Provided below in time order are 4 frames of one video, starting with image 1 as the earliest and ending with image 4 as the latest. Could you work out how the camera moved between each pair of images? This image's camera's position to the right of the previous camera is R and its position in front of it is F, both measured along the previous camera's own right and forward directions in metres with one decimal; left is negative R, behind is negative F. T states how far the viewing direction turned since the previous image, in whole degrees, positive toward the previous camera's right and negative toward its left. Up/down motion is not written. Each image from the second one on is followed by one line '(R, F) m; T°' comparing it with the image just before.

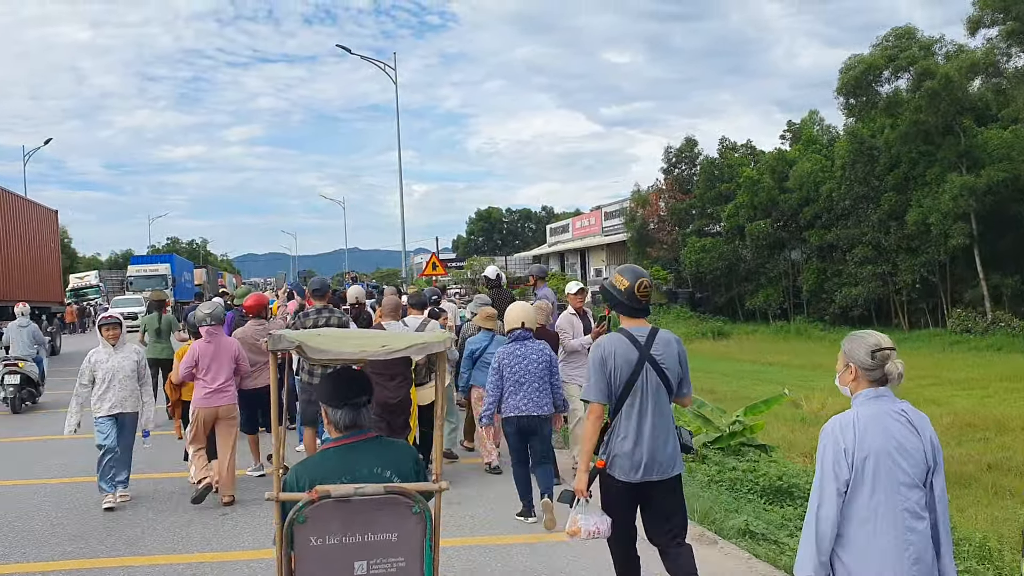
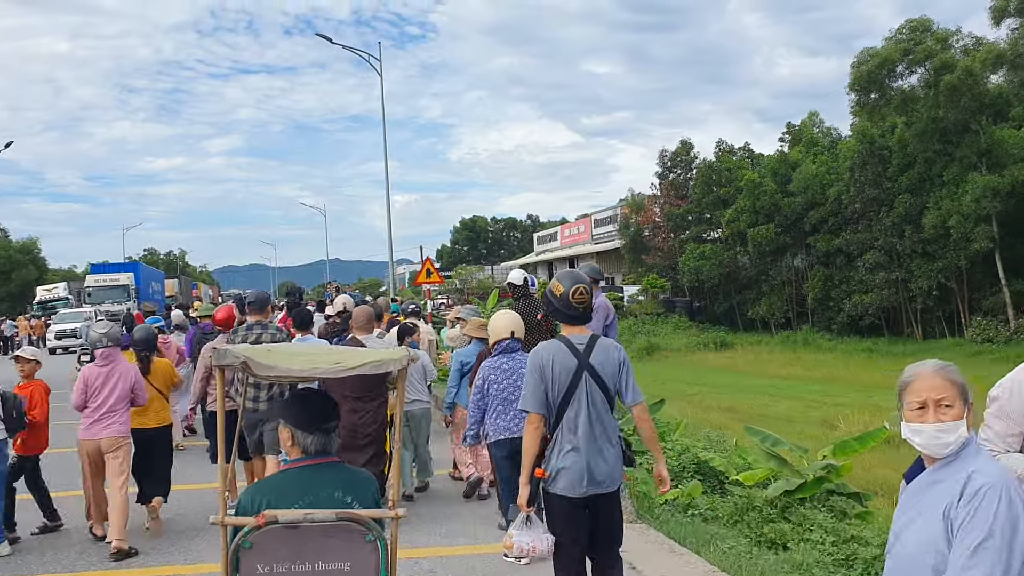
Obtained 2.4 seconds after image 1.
(-0.2, +1.2) m; +1°
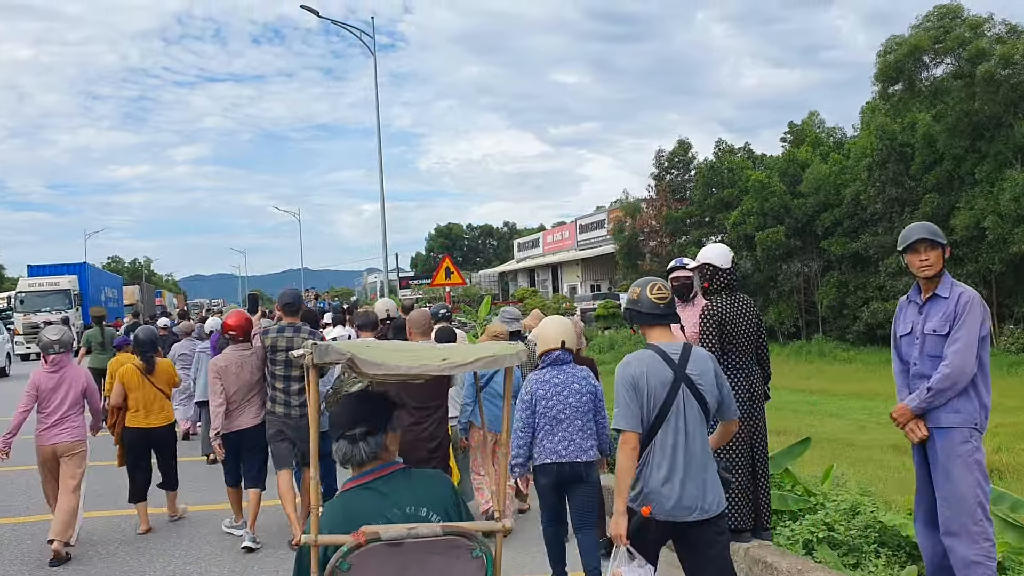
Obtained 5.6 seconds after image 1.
(-0.6, +1.5) m; +2°
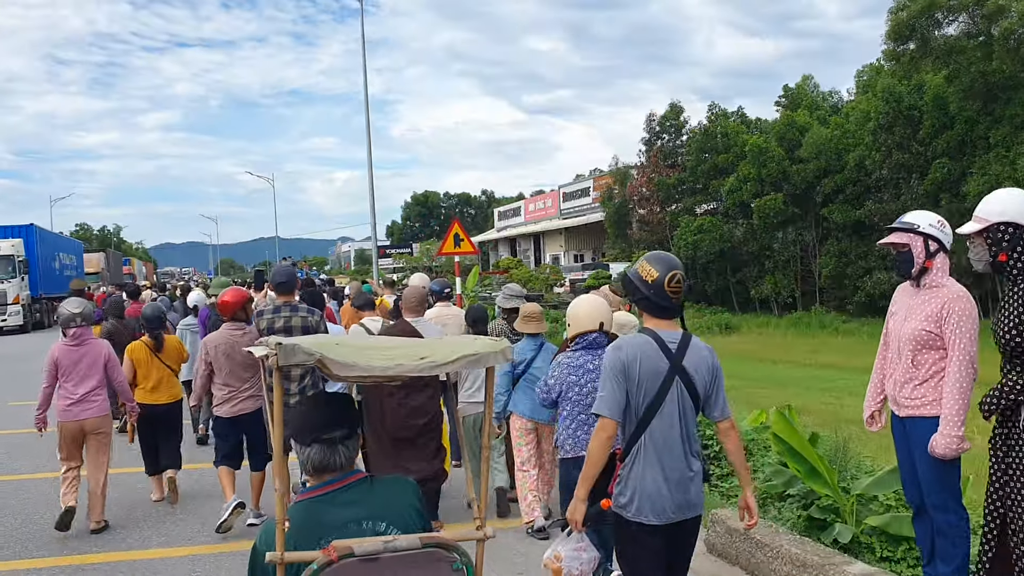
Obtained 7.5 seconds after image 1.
(-0.3, +0.9) m; +2°
